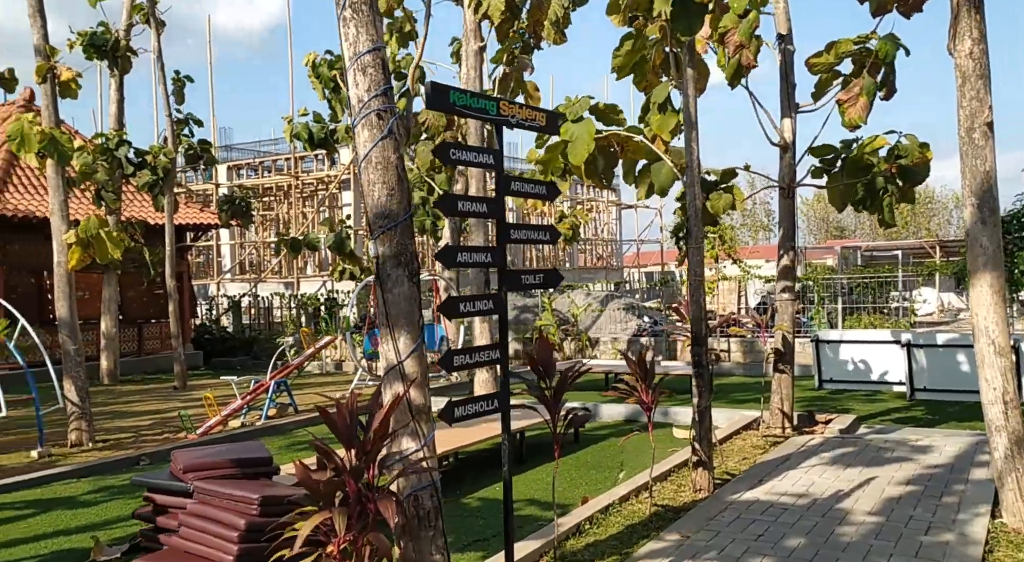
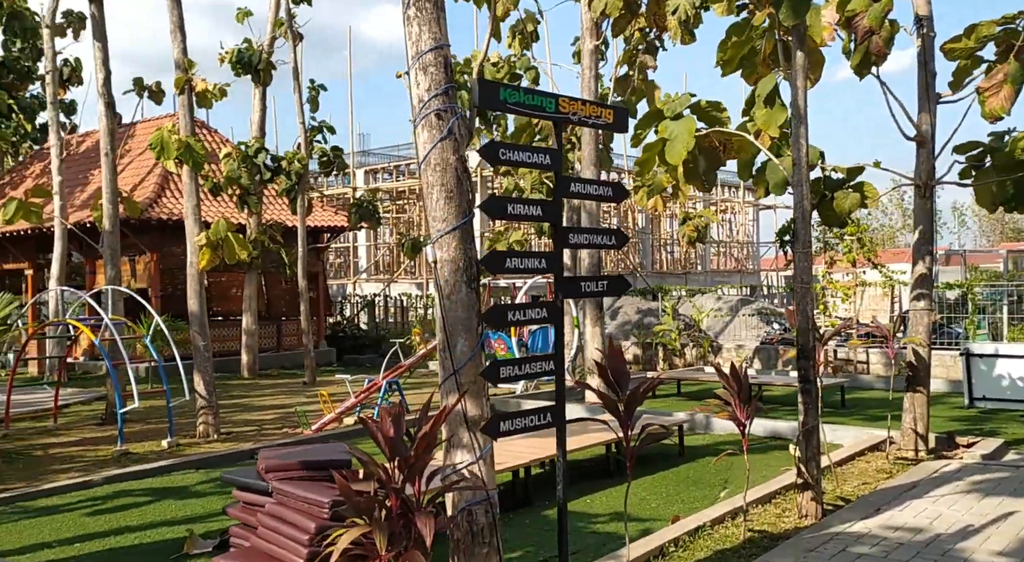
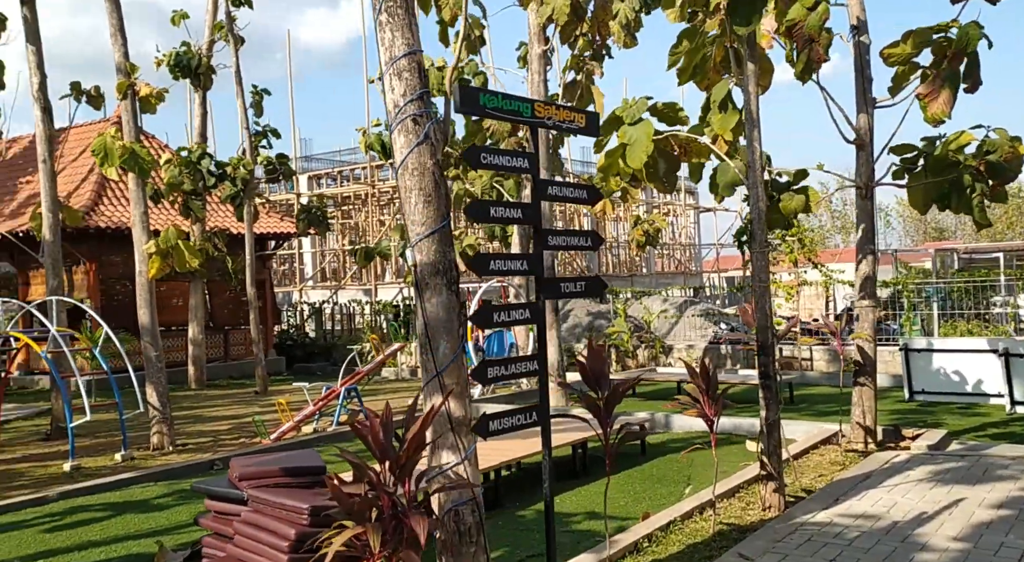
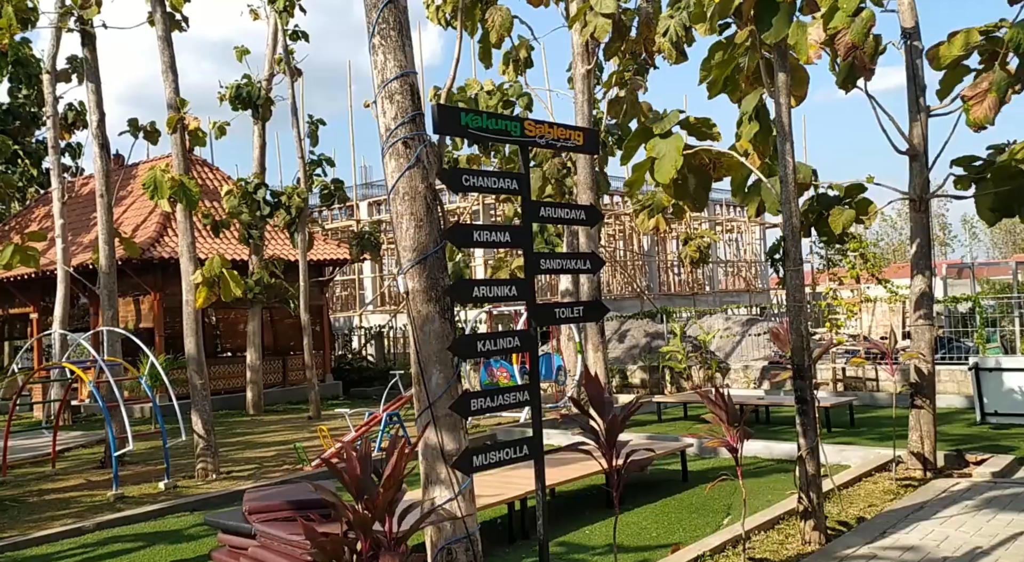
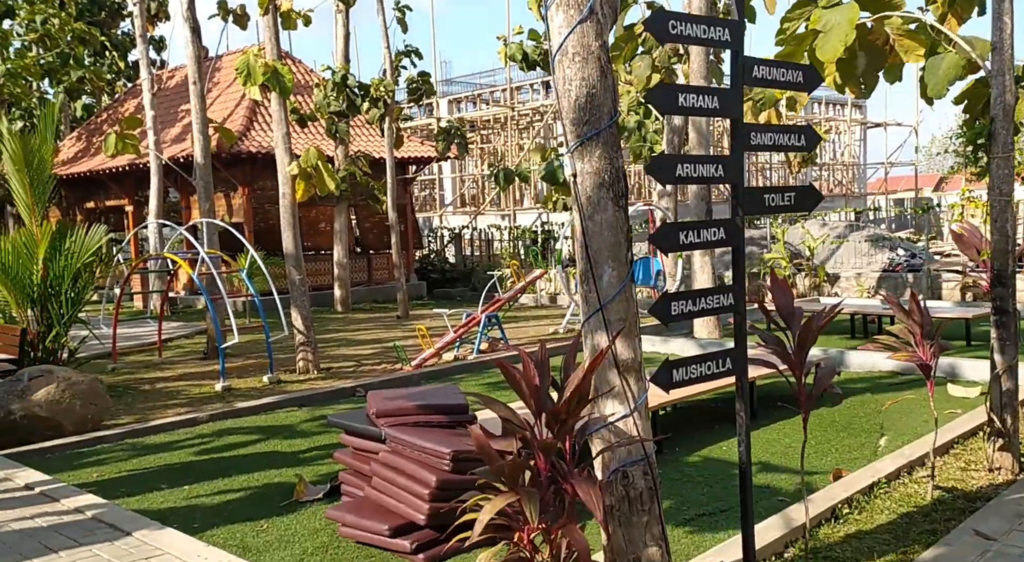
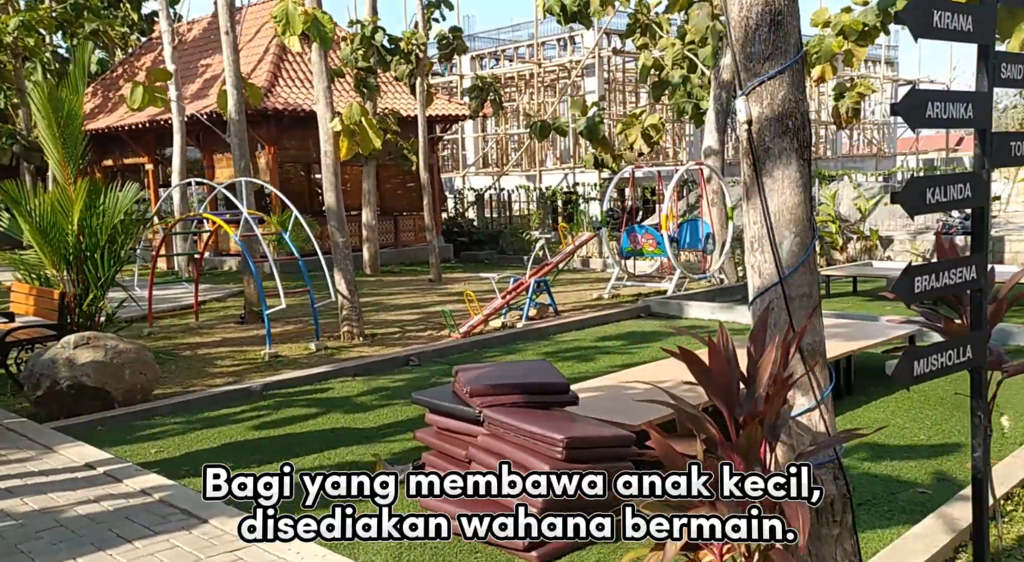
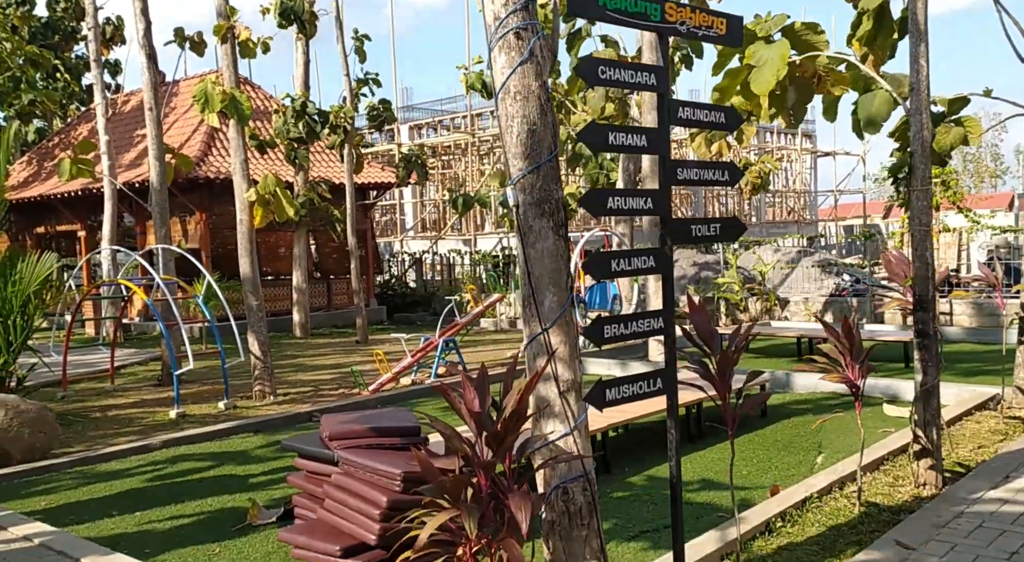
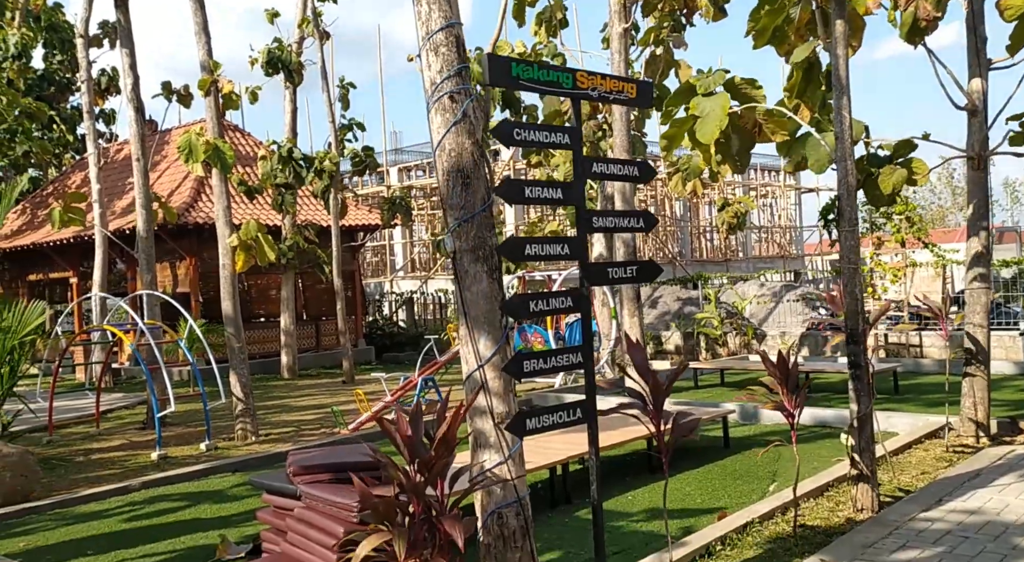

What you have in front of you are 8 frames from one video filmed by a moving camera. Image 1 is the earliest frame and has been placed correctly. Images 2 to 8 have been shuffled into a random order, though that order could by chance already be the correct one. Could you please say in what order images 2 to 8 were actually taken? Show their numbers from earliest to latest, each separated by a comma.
3, 2, 4, 8, 7, 5, 6
